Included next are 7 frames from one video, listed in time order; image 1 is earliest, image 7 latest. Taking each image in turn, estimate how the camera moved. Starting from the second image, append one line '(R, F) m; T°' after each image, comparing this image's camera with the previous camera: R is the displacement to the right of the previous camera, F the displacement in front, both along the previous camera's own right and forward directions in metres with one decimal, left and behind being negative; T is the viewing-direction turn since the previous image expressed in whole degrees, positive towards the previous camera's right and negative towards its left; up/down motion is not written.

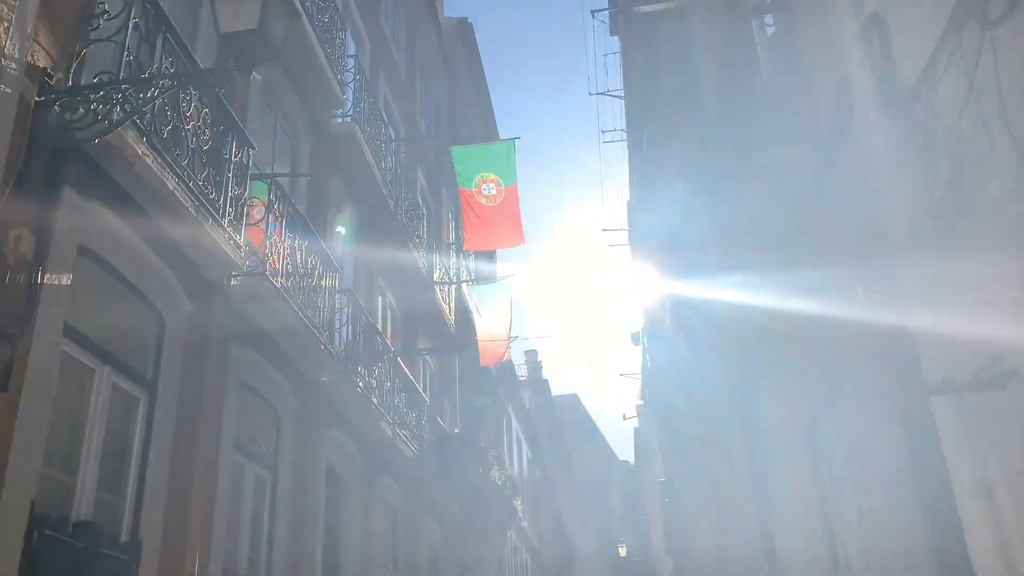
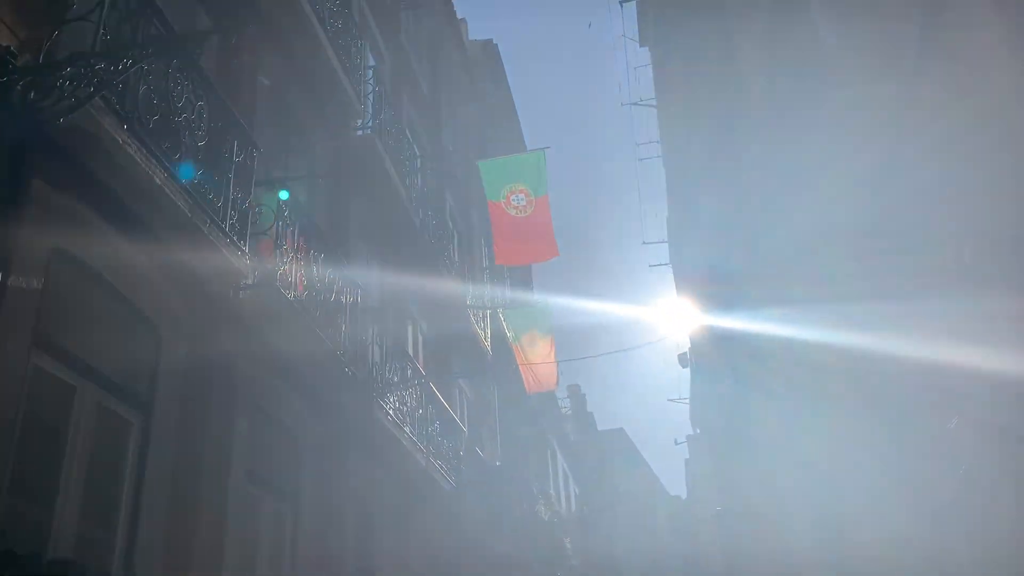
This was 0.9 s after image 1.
(0.0, +0.8) m; -2°
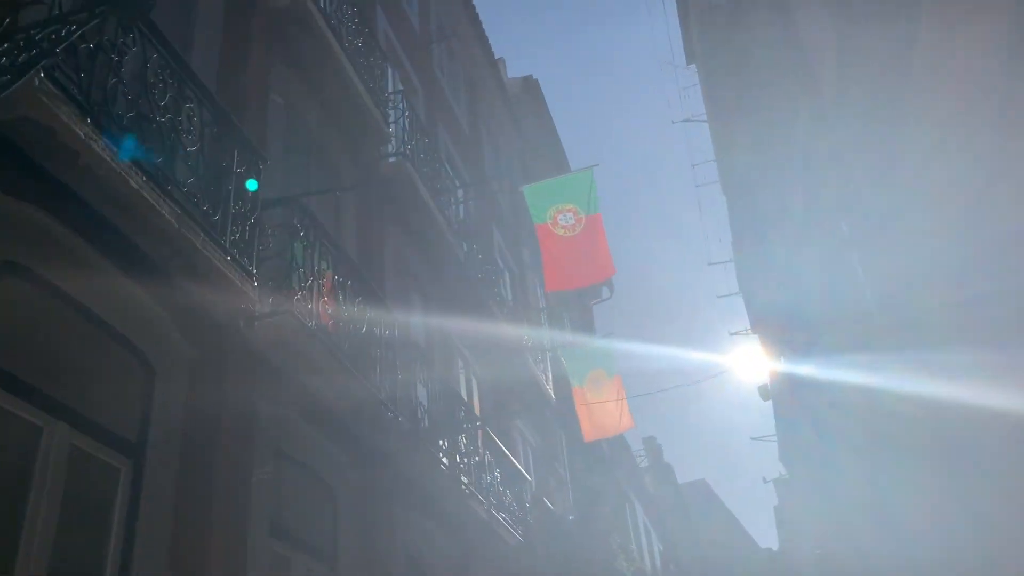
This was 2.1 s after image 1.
(+0.1, +1.1) m; -4°
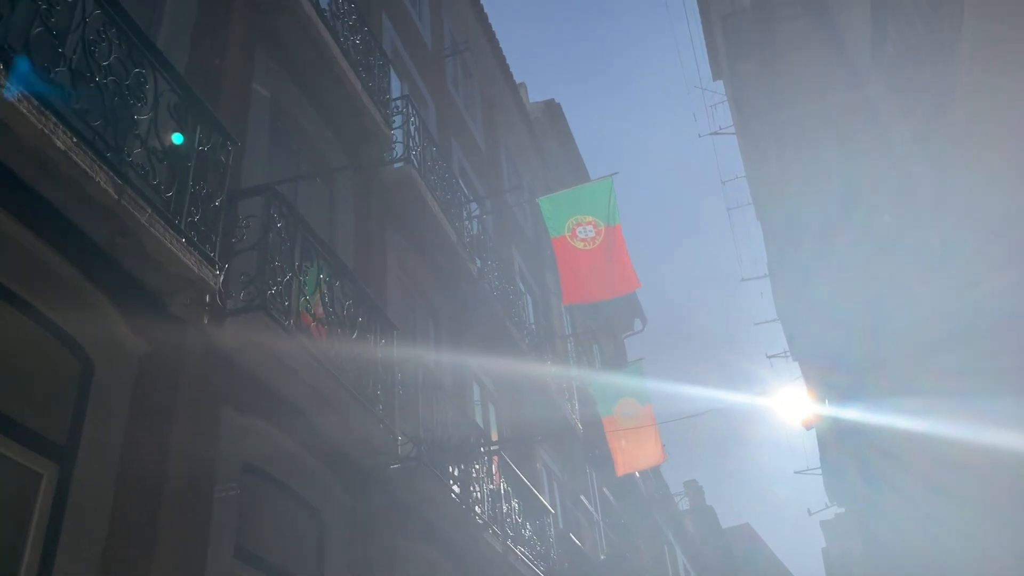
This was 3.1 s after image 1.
(+0.2, +0.8) m; -2°
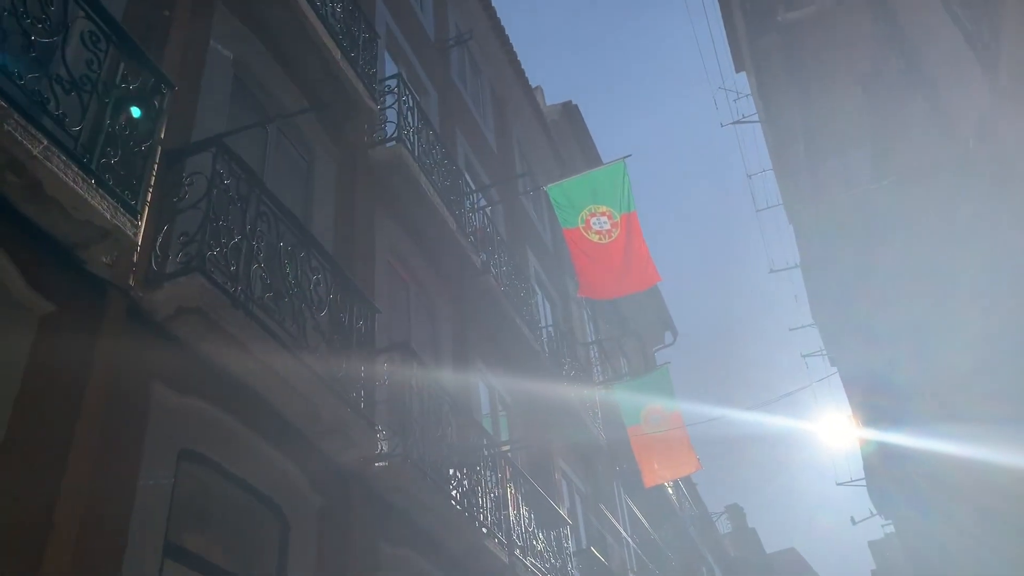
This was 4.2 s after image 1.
(+0.3, +0.9) m; -2°
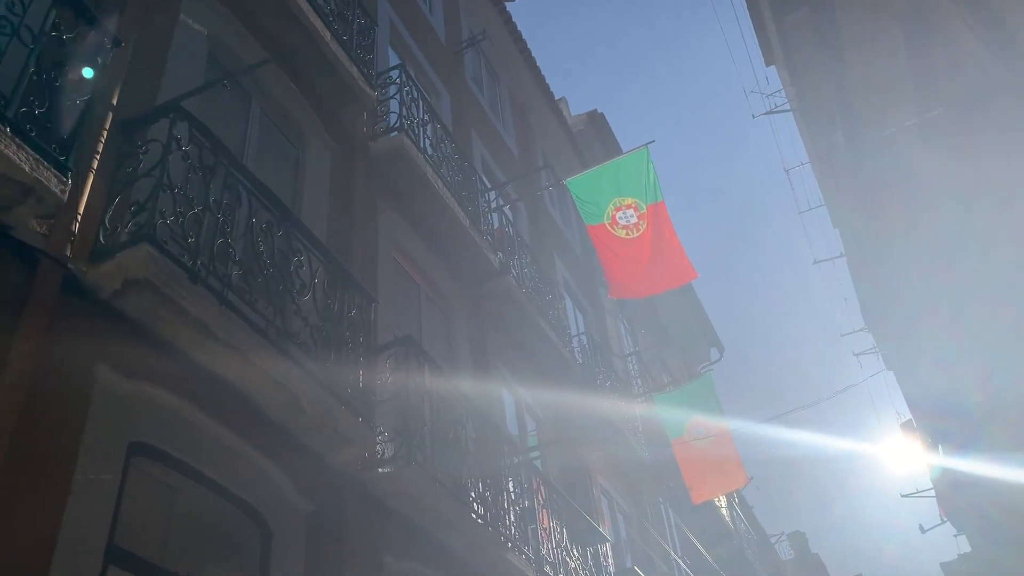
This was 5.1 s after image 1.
(+0.3, +0.7) m; -3°
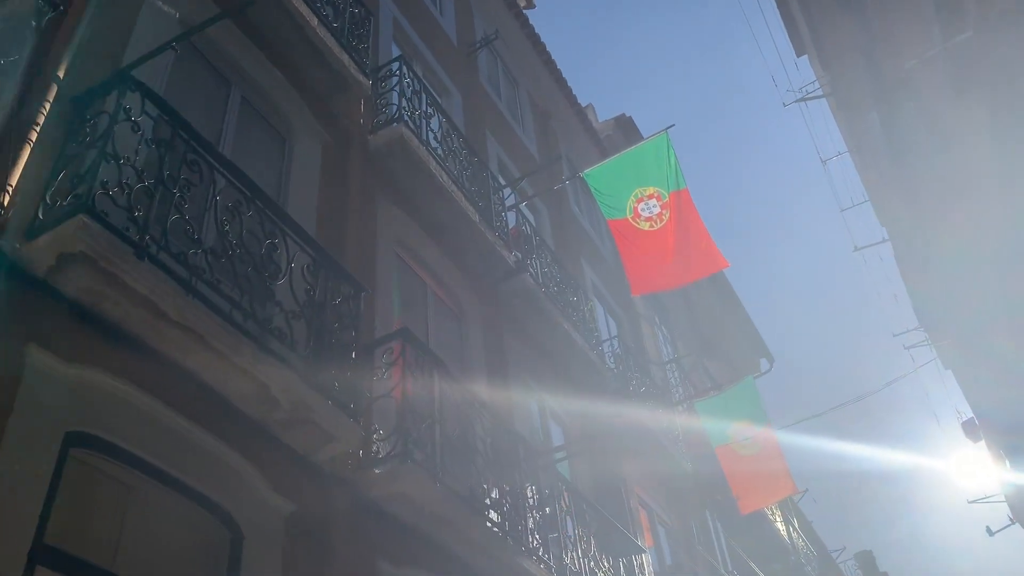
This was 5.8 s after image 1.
(+0.3, +0.5) m; -3°
